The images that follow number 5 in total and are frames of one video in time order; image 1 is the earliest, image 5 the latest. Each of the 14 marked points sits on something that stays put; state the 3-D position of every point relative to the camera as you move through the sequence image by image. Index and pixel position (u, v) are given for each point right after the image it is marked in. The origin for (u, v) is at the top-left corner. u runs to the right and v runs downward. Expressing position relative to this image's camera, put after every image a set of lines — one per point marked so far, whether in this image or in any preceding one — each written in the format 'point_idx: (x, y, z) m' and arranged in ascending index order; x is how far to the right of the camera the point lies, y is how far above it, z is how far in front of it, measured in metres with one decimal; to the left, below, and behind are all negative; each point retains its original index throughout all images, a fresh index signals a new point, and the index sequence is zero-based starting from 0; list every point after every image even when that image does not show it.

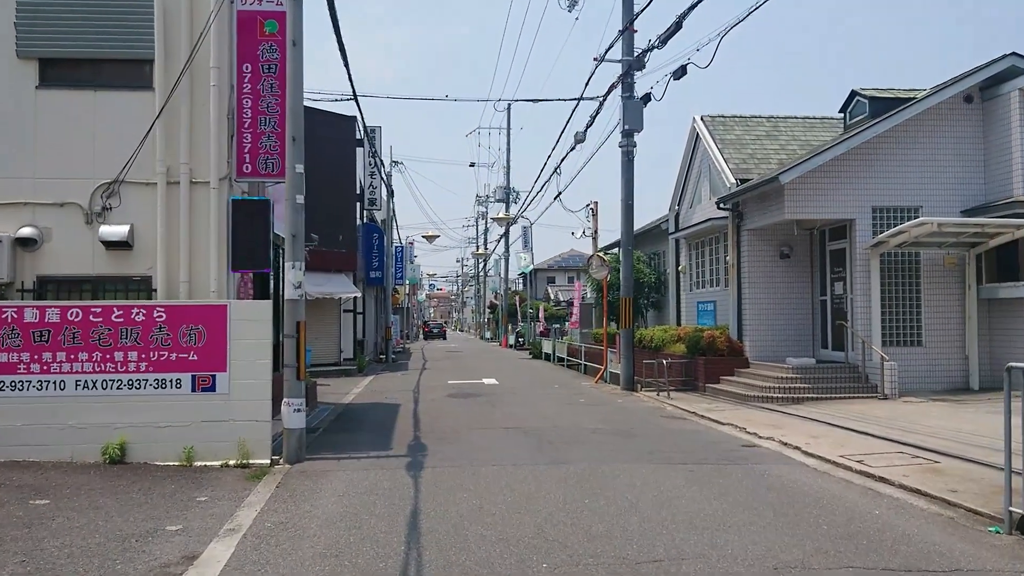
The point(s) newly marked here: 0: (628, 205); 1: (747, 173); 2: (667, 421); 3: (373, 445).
0: (+2.6, +1.9, +19.3) m
1: (+5.2, +2.5, +19.2) m
2: (+2.5, -2.1, +14.0) m
3: (-1.8, -2.0, +11.3) m
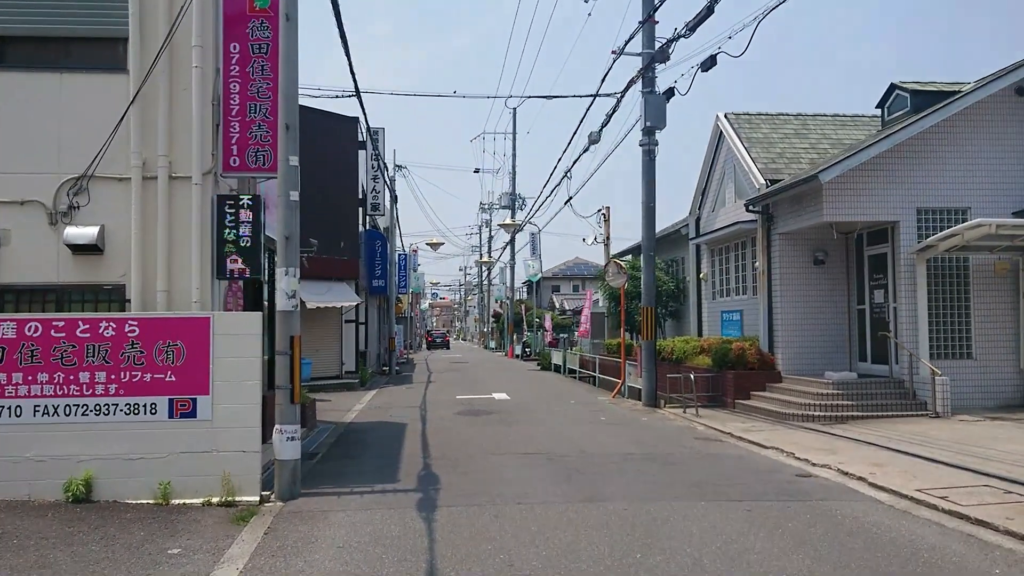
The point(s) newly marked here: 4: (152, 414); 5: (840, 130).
0: (+2.8, +1.7, +18.0) m
1: (+5.4, +2.4, +17.9) m
2: (+2.8, -2.2, +12.7) m
3: (-1.5, -2.1, +10.0) m
4: (-3.5, -1.2, +8.5) m
5: (+7.4, +3.5, +19.6) m
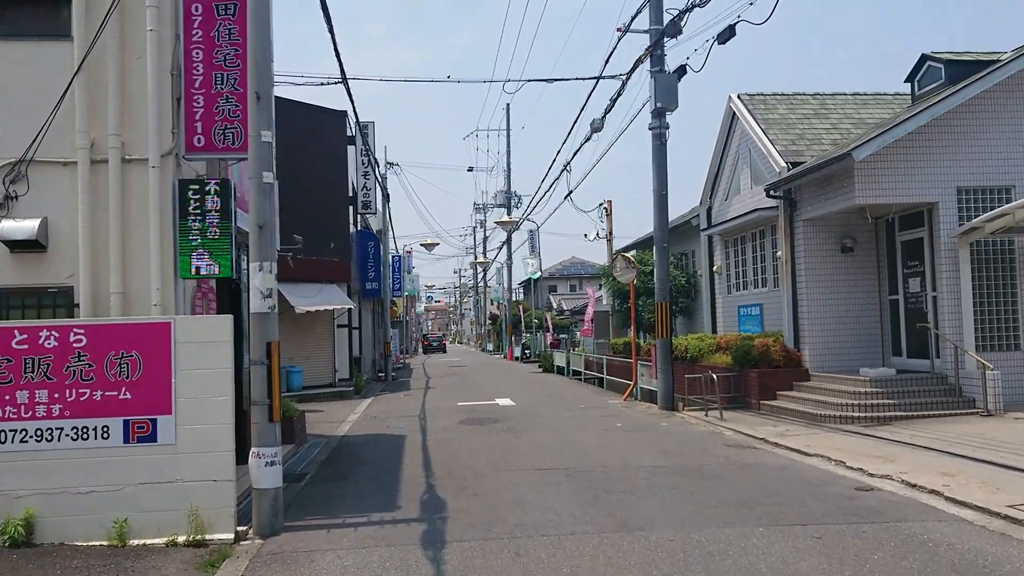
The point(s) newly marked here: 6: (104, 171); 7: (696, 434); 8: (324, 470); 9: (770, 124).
0: (+2.9, +1.8, +16.7) m
1: (+5.5, +2.5, +16.7) m
2: (+2.9, -2.1, +11.4) m
3: (-1.4, -2.1, +8.7) m
4: (-3.3, -1.2, +7.2) m
5: (+7.4, +3.8, +18.4) m
6: (-3.7, +1.1, +7.9) m
7: (+2.8, -2.2, +13.2) m
8: (-2.4, -2.3, +11.0) m
9: (+5.3, +3.3, +17.8) m
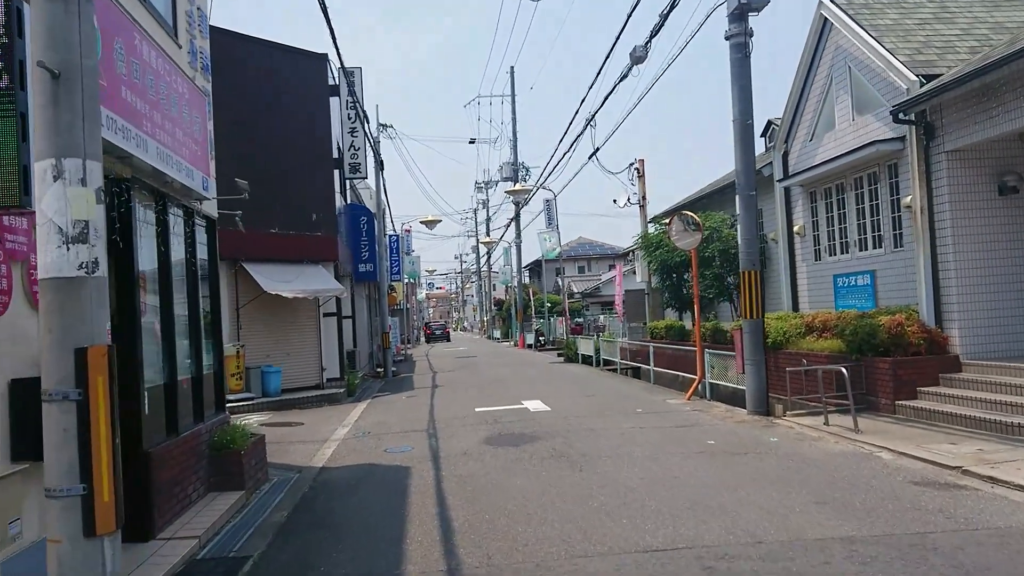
0: (+3.3, +2.3, +12.4) m
1: (+5.9, +3.1, +12.3) m
2: (+3.5, -1.7, +7.1) m
3: (-0.8, -1.8, +4.4) m
4: (-2.8, -1.0, +2.9) m
5: (+7.8, +4.4, +14.0) m
6: (-3.2, +1.3, +3.6) m
7: (+3.3, -1.7, +8.9) m
8: (-1.8, -2.0, +6.7) m
9: (+5.7, +3.9, +13.4) m
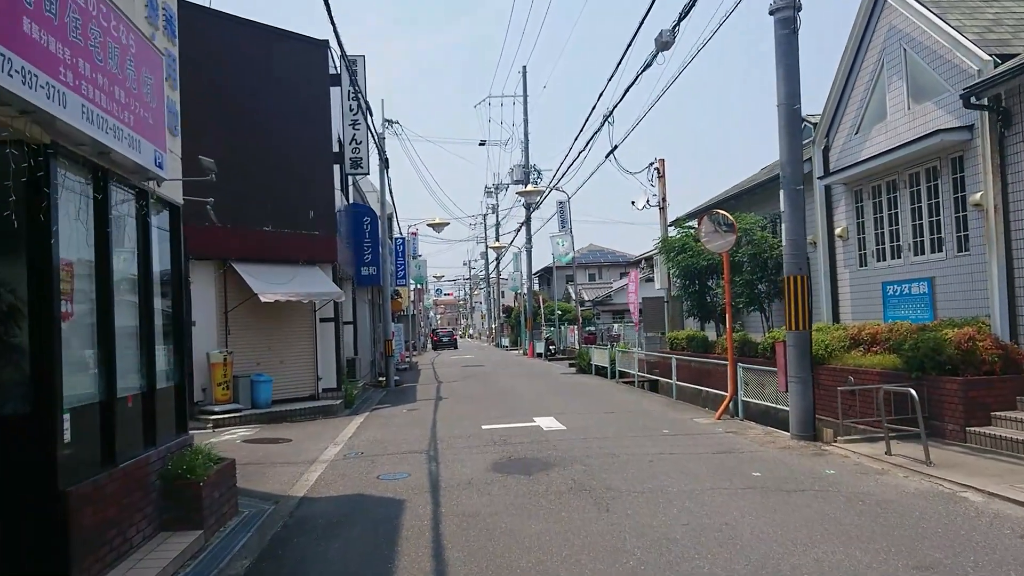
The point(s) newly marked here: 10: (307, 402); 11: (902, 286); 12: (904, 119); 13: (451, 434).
0: (+3.5, +2.2, +10.9) m
1: (+6.1, +3.0, +10.8) m
2: (+3.6, -1.7, +5.6) m
3: (-0.7, -1.8, +3.0) m
4: (-2.7, -1.0, +1.4) m
5: (+8.0, +4.3, +12.5) m
6: (-3.1, +1.3, +2.2) m
7: (+3.4, -1.8, +7.4) m
8: (-1.7, -2.0, +5.3) m
9: (+5.9, +3.8, +11.9) m
10: (-4.2, -2.3, +17.9) m
11: (+5.7, 0.0, +12.8) m
12: (+5.6, +2.4, +12.5) m
13: (-0.9, -2.2, +13.0) m
